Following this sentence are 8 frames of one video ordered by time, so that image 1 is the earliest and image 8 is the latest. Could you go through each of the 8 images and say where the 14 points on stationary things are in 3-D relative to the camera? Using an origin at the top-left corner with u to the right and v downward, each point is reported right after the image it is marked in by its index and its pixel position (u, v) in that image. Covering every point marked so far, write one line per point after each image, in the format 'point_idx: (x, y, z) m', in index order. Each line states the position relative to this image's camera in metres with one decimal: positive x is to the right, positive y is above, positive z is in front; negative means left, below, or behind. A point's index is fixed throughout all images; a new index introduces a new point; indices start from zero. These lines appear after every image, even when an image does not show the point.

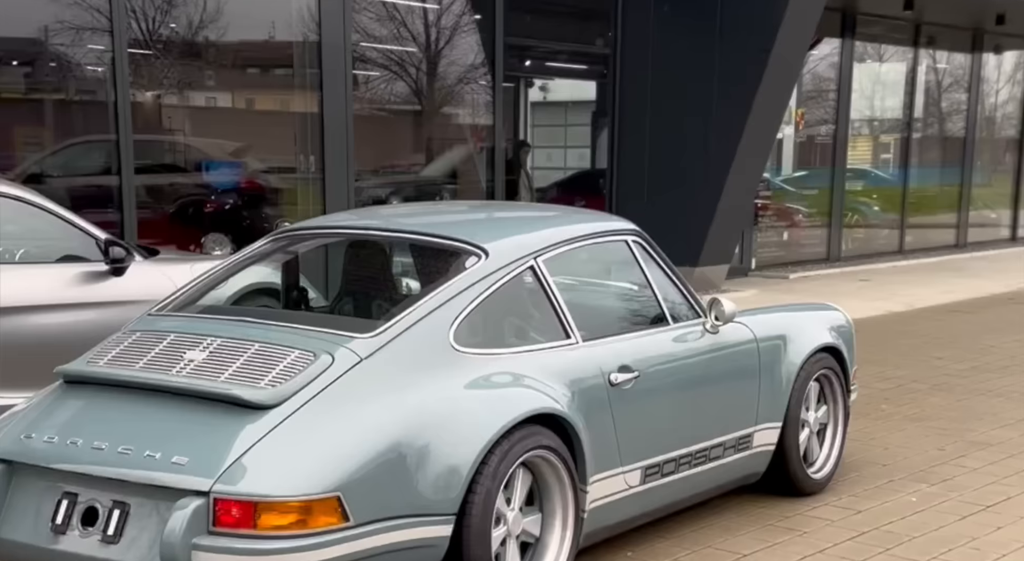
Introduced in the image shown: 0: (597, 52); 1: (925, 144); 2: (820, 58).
0: (+0.9, +2.6, +13.6) m
1: (+6.5, +2.1, +18.8) m
2: (+4.2, +3.0, +16.7) m
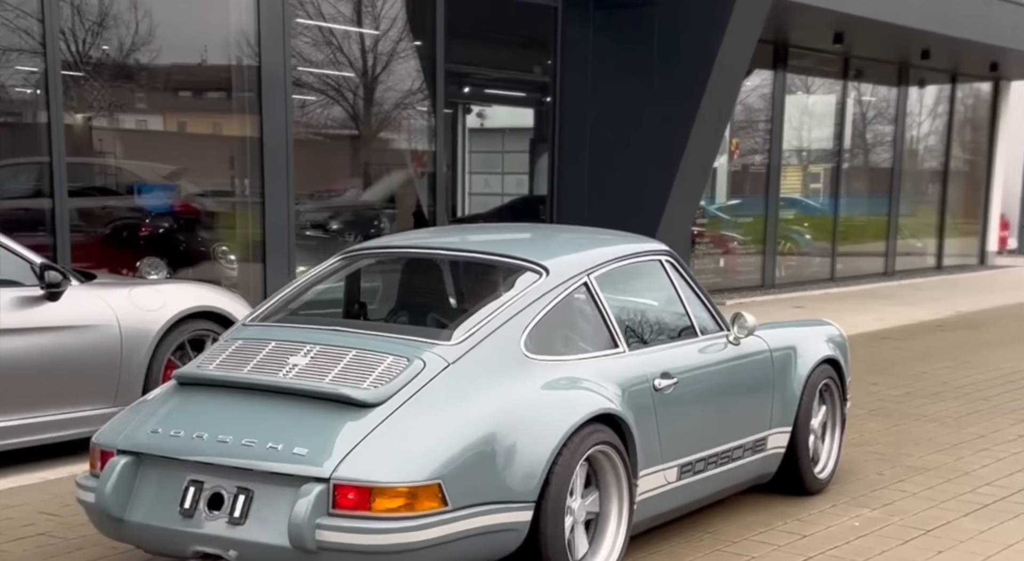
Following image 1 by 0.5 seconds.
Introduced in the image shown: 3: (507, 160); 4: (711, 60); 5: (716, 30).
0: (+0.2, +2.3, +13.7) m
1: (+5.5, +1.7, +19.2) m
2: (+3.4, +2.7, +17.0) m
3: (0.0, +1.4, +13.6) m
4: (+2.0, +2.3, +12.5) m
5: (+2.1, +2.6, +12.5) m
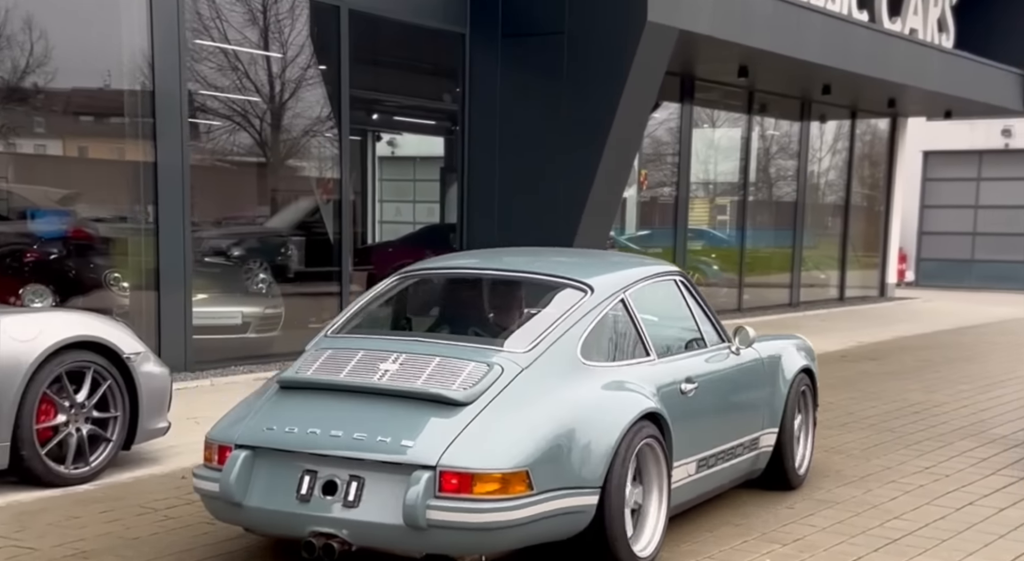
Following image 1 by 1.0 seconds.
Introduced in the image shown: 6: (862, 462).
0: (-0.8, +1.9, +13.6) m
1: (+4.0, +1.2, +19.4) m
2: (+2.1, +2.2, +17.1) m
3: (-1.0, +1.0, +13.4) m
4: (+1.1, +2.0, +12.6) m
5: (+1.2, +2.3, +12.5) m
6: (+2.3, -1.2, +8.1) m
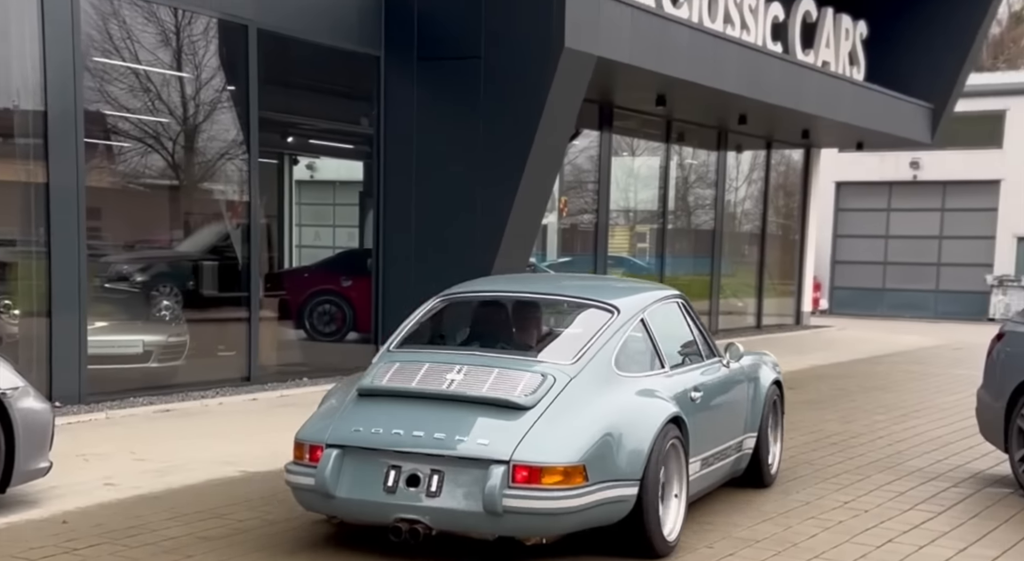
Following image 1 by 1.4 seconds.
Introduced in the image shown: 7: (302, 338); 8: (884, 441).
0: (-1.7, +1.6, +13.3) m
1: (+2.7, +0.8, +19.5) m
2: (+1.0, +1.8, +17.1) m
3: (-1.9, +0.7, +13.2) m
4: (+0.3, +1.7, +12.5) m
5: (+0.3, +2.0, +12.5) m
6: (+1.8, -1.4, +8.0) m
7: (-2.3, -0.6, +12.9) m
8: (+3.1, -1.3, +9.9) m
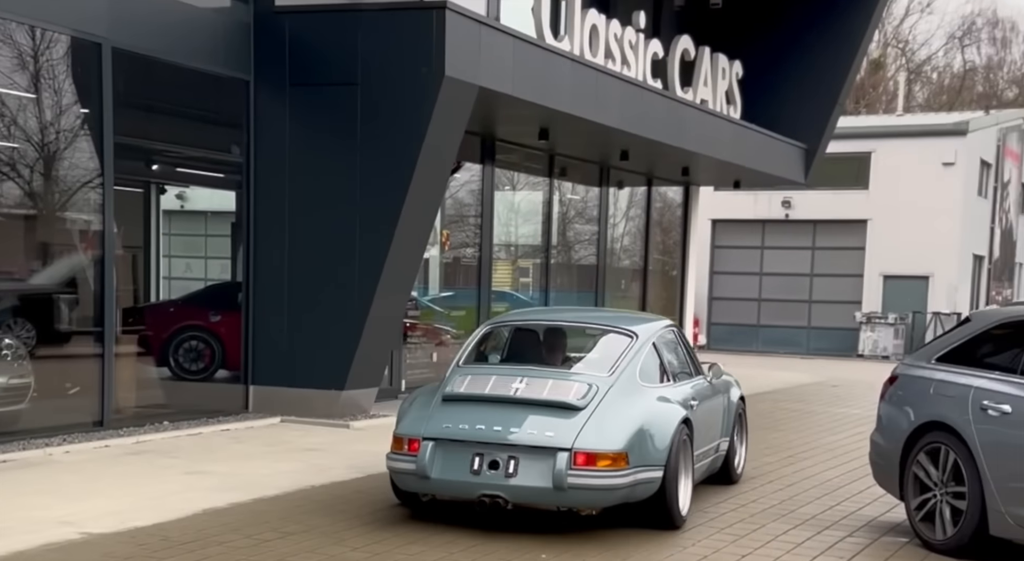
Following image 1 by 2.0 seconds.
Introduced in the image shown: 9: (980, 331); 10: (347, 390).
0: (-3.0, +1.3, +12.8) m
1: (+0.8, +0.2, +19.3) m
2: (-0.7, +1.3, +16.7) m
3: (-3.2, +0.4, +12.5) m
4: (-1.0, +1.3, +12.1) m
5: (-0.9, +1.6, +12.1) m
6: (+1.0, -1.7, +7.7) m
7: (-3.5, -1.0, +12.2) m
8: (+2.1, -1.6, +9.7) m
9: (+3.1, -0.3, +8.0) m
10: (-1.7, -1.2, +12.7) m
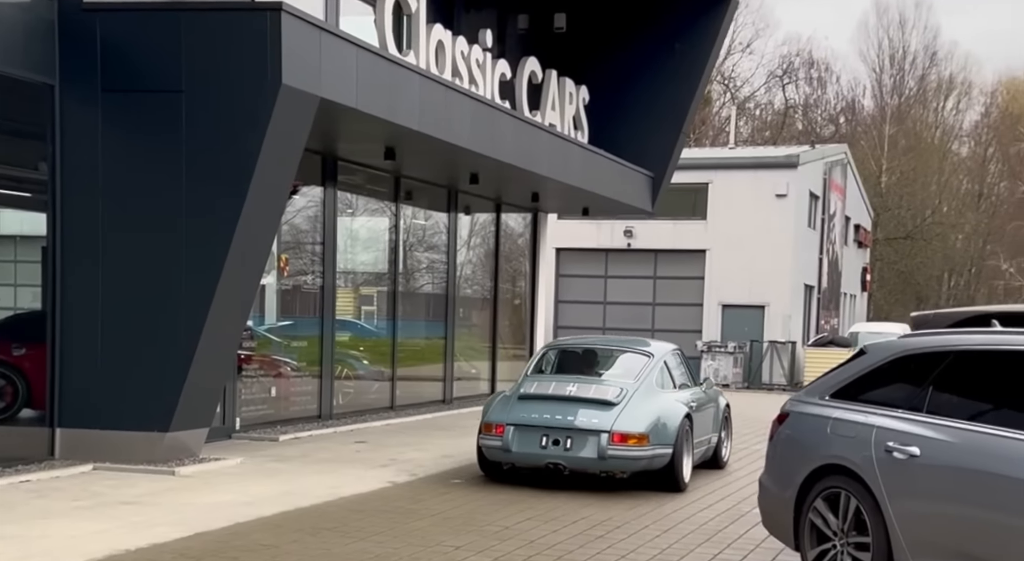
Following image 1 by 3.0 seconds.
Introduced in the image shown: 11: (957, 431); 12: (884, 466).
0: (-4.4, +1.0, +11.3) m
1: (-1.7, -0.3, +18.3) m
2: (-2.8, +1.0, +15.6) m
3: (-4.6, +0.1, +11.0) m
4: (-2.4, +1.1, +11.0) m
5: (-2.3, +1.4, +11.0) m
6: (+0.2, -1.8, +6.8) m
7: (-4.9, -1.2, +10.7) m
8: (+1.0, -1.9, +9.0) m
9: (+2.3, -0.5, +7.4) m
10: (-3.2, -1.4, +11.4) m
11: (+2.5, -0.8, +6.7) m
12: (+2.1, -1.0, +6.7) m
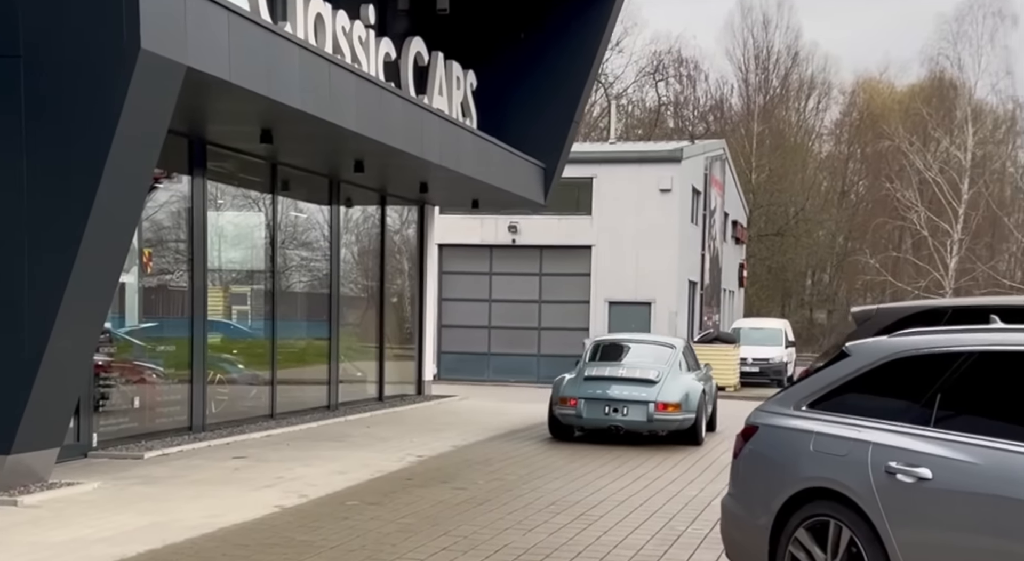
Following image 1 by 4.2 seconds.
0: (-5.2, +1.0, +9.6) m
1: (-3.2, -0.2, +16.8) m
2: (-4.0, +1.0, +14.0) m
3: (-5.4, +0.1, +9.3) m
4: (-3.1, +1.1, +9.4) m
5: (-3.1, +1.4, +9.4) m
6: (-0.1, -1.8, +5.6) m
7: (-5.6, -1.2, +8.9) m
8: (+0.4, -1.8, +7.8) m
9: (+1.9, -0.5, +6.4) m
10: (-4.0, -1.4, +9.8) m
11: (+2.2, -0.8, +5.7) m
12: (+1.7, -1.0, +5.7) m
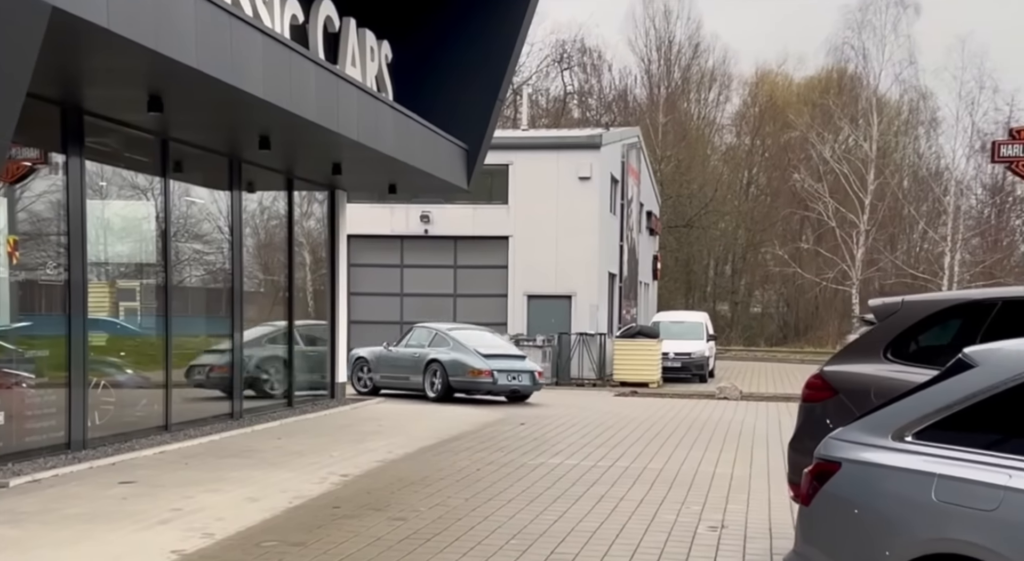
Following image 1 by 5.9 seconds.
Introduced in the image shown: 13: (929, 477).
0: (-5.5, +1.1, +7.3) m
1: (-4.1, -0.1, +14.7) m
2: (-4.7, +1.1, +11.8) m
3: (-5.6, +0.2, +7.0) m
4: (-3.4, +1.2, +7.4) m
5: (-3.3, +1.5, +7.4) m
6: (-0.1, -1.7, +3.8) m
7: (-5.8, -1.2, +6.6) m
8: (+0.3, -1.8, +6.1) m
9: (+1.8, -0.4, +4.8) m
10: (-4.3, -1.3, +7.7) m
11: (+2.2, -0.7, +4.1) m
12: (+1.8, -0.9, +4.0) m
13: (+1.5, -0.7, +4.7) m
